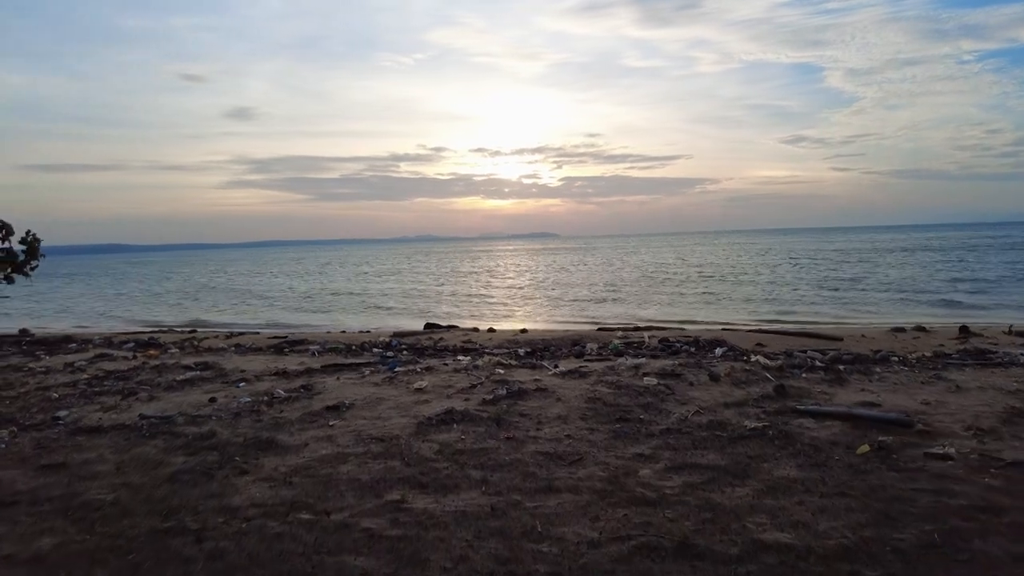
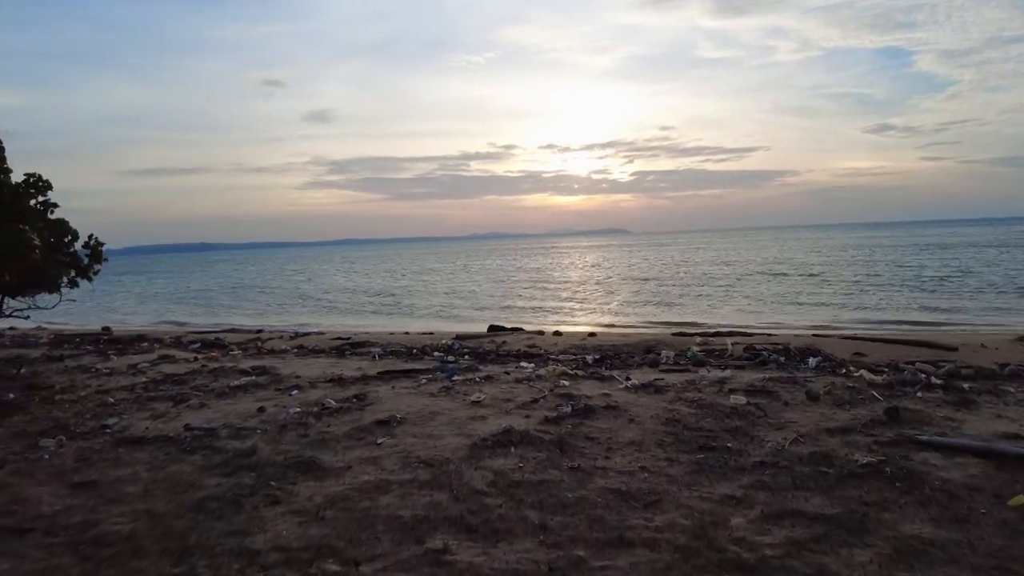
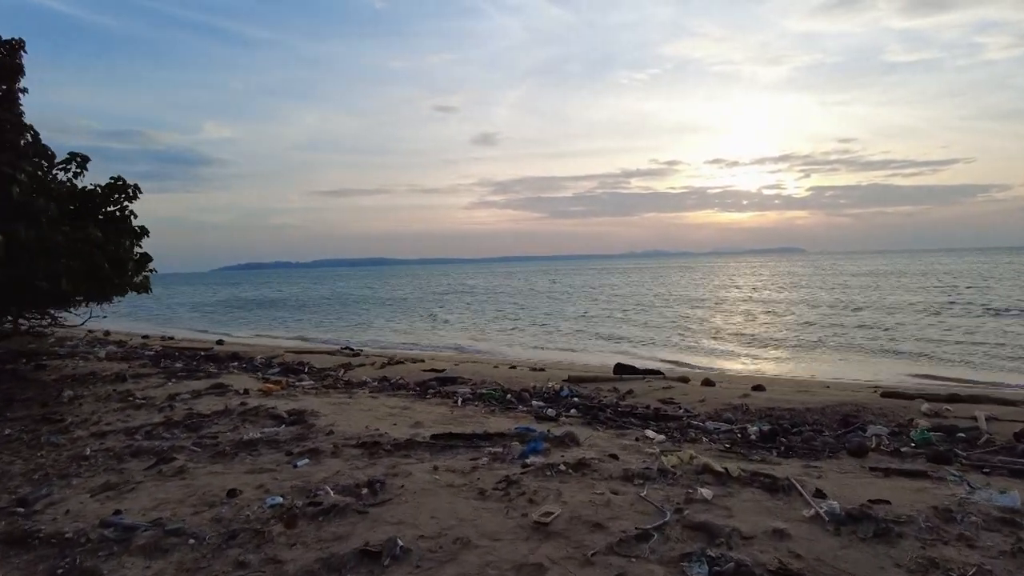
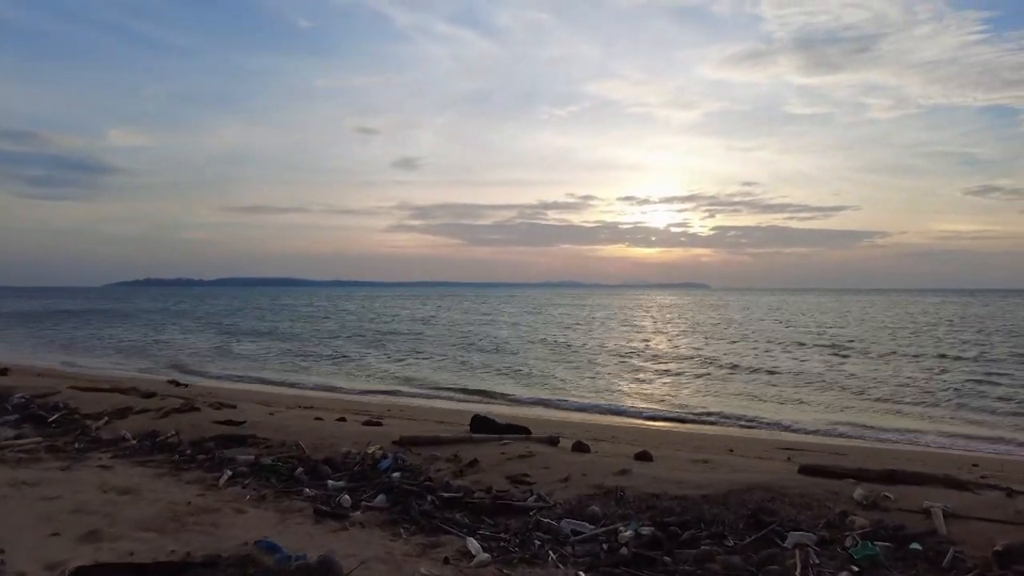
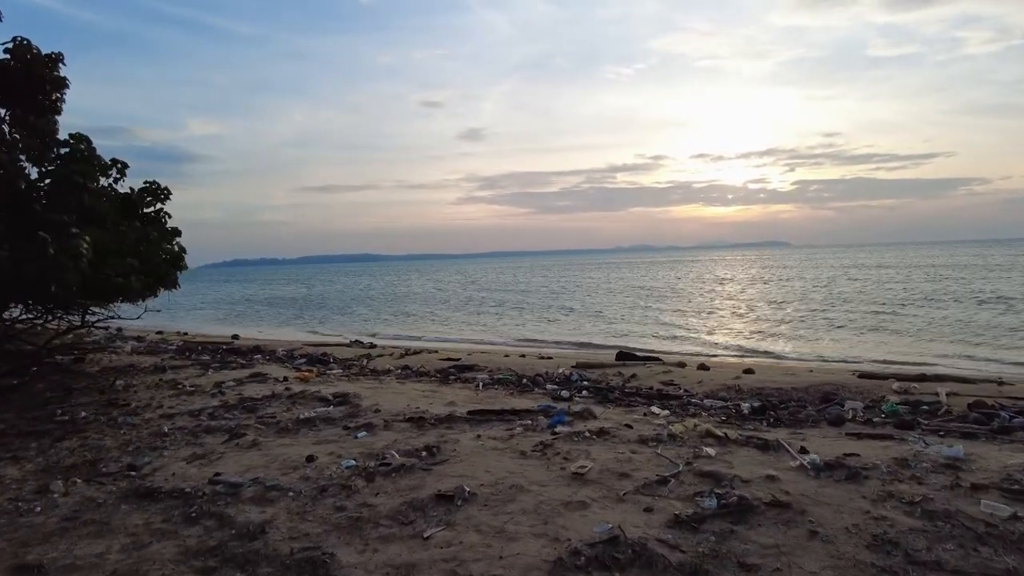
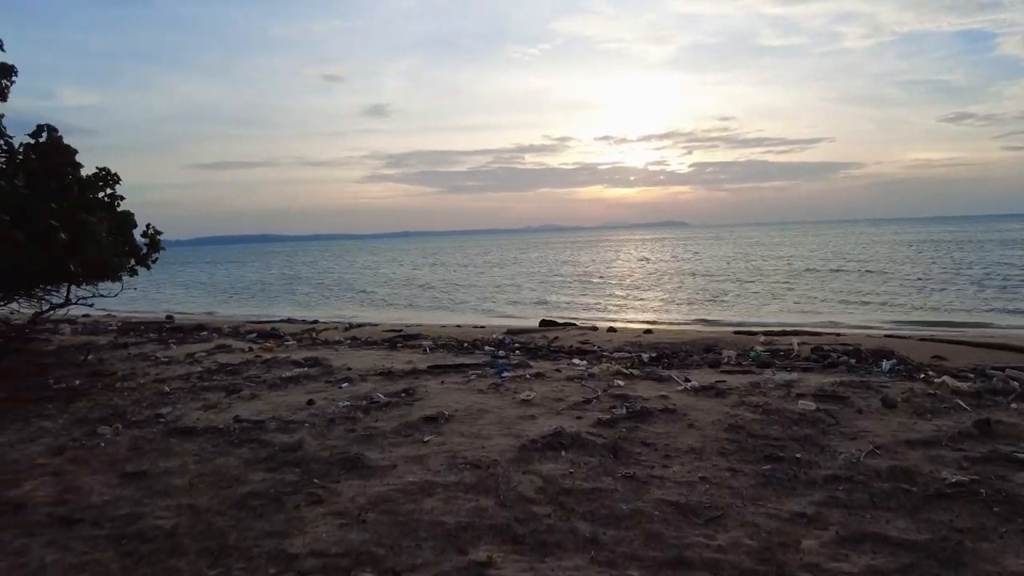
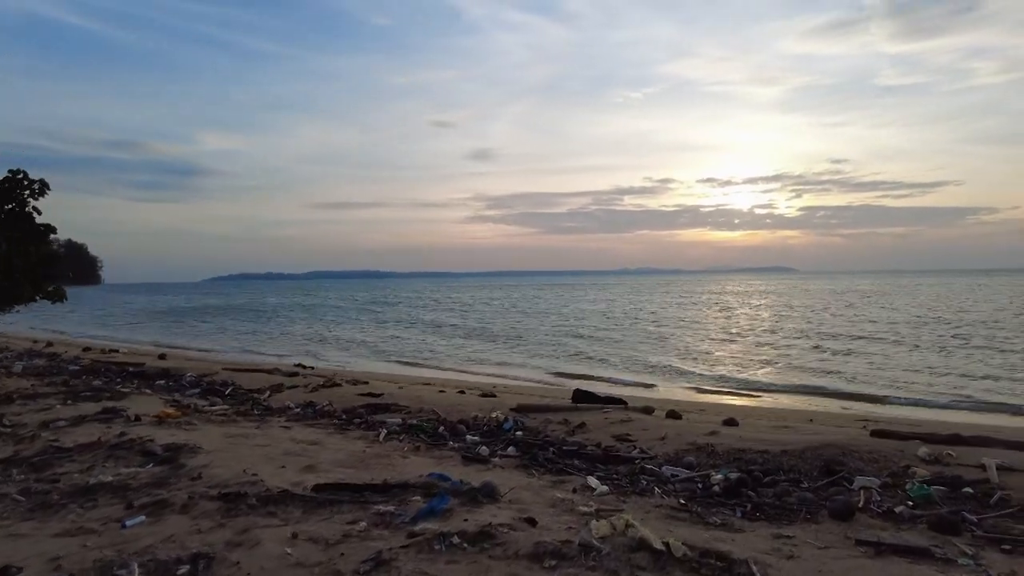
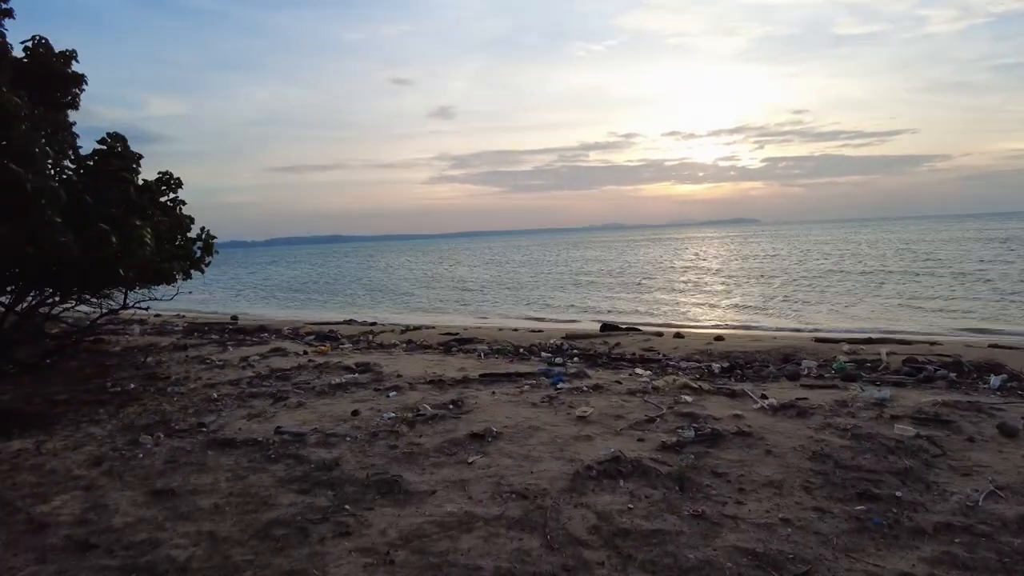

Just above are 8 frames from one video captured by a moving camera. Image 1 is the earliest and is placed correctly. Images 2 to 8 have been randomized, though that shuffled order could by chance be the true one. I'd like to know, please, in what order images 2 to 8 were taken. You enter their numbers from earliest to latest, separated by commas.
2, 6, 8, 5, 3, 7, 4
